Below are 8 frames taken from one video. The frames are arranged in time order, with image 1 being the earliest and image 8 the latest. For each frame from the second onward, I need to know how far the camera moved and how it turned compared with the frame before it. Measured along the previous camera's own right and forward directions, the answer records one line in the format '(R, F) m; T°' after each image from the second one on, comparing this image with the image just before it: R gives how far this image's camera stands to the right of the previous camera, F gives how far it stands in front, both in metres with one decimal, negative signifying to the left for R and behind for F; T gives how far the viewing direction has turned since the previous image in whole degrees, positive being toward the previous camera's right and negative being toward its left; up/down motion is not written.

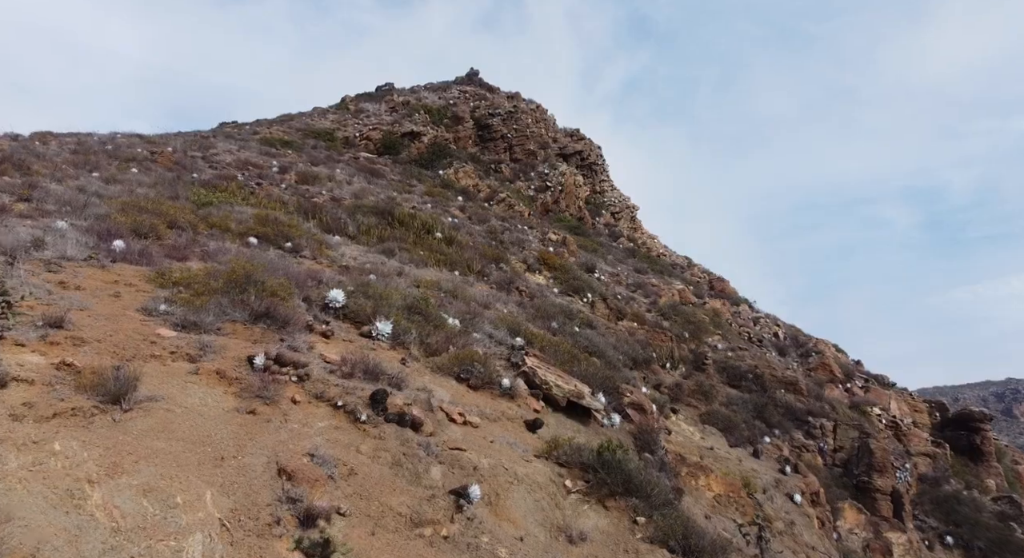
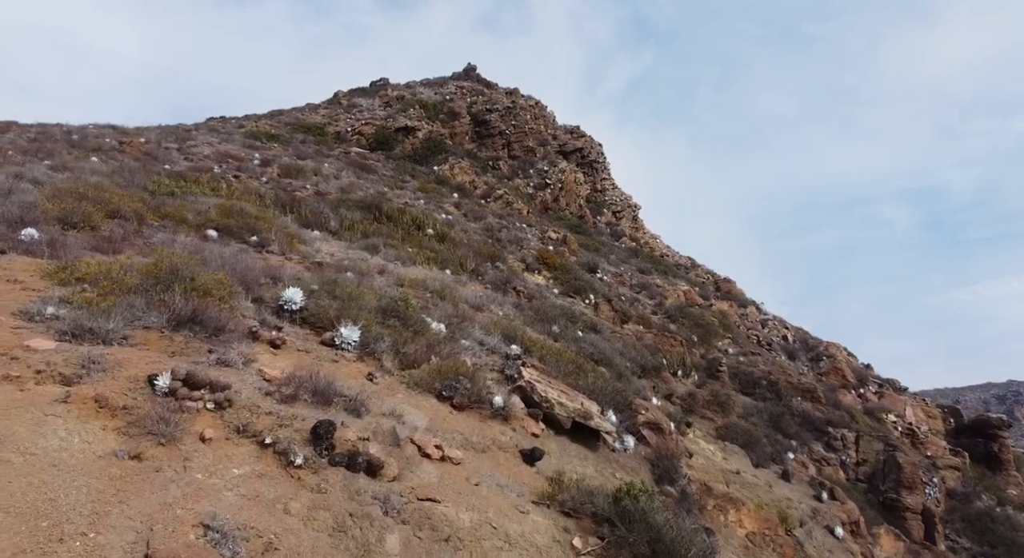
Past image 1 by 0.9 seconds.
(0.0, +1.1) m; 0°
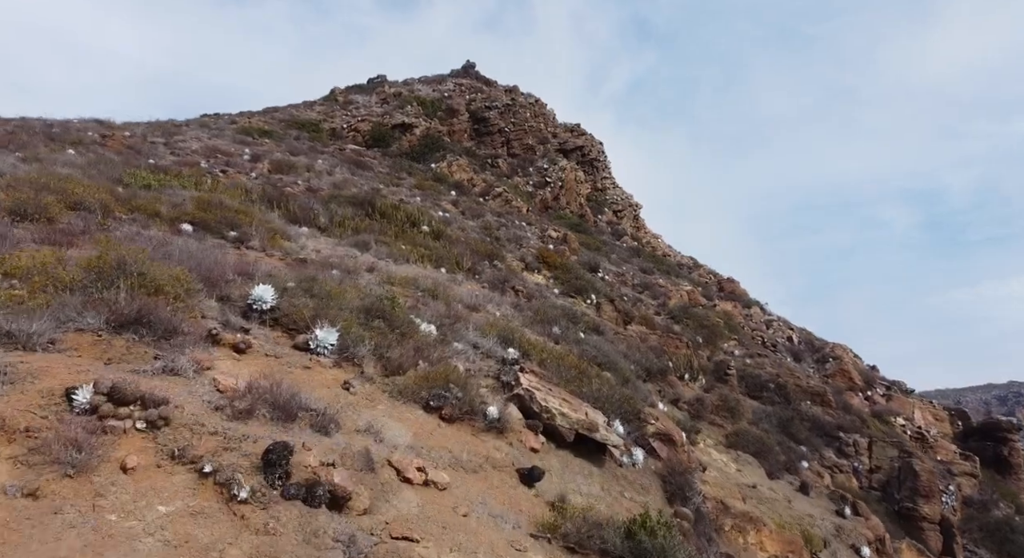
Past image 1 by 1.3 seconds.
(0.0, +0.5) m; 0°
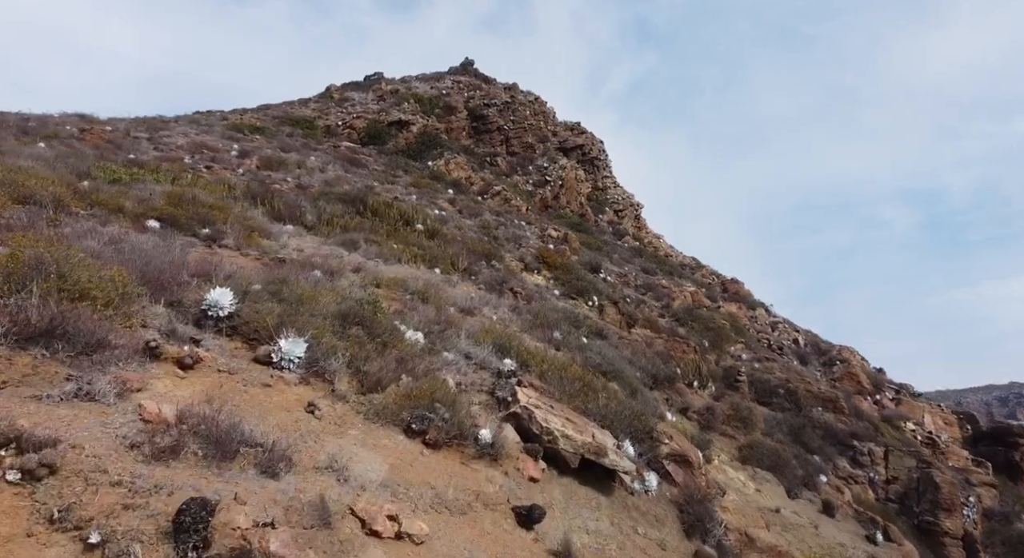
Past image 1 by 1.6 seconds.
(0.0, +0.6) m; 0°
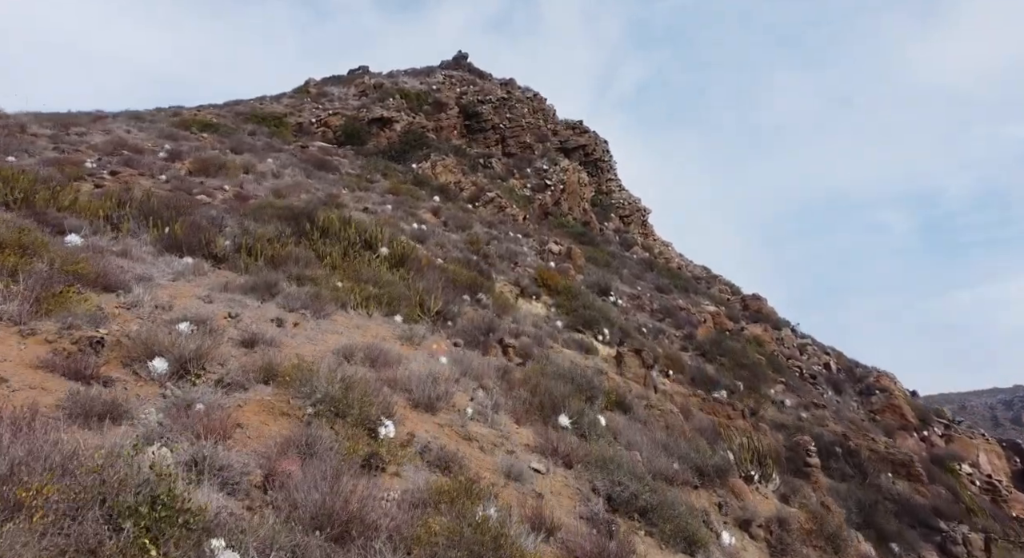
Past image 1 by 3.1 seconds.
(+0.1, +2.9) m; 0°
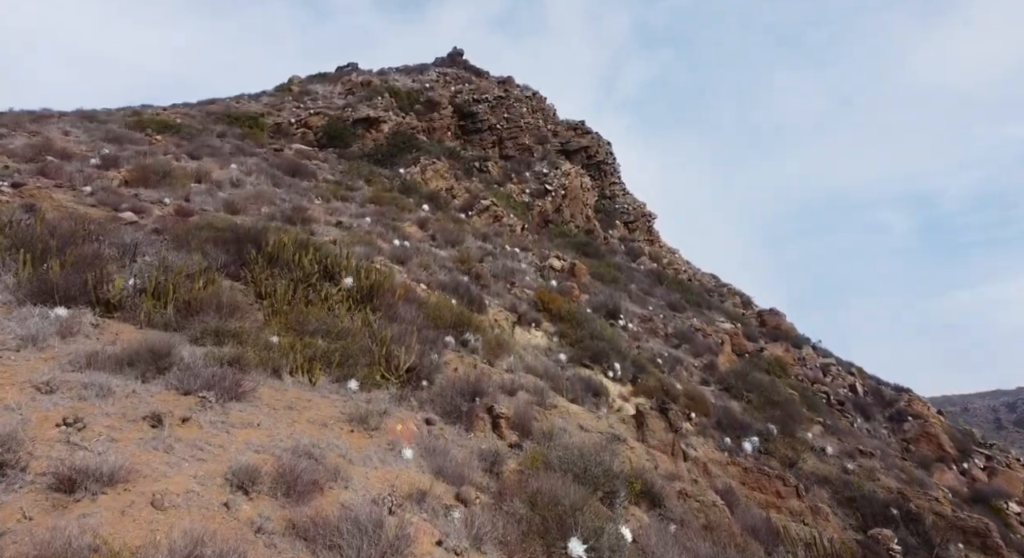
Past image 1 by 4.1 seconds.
(+0.1, +1.9) m; 0°
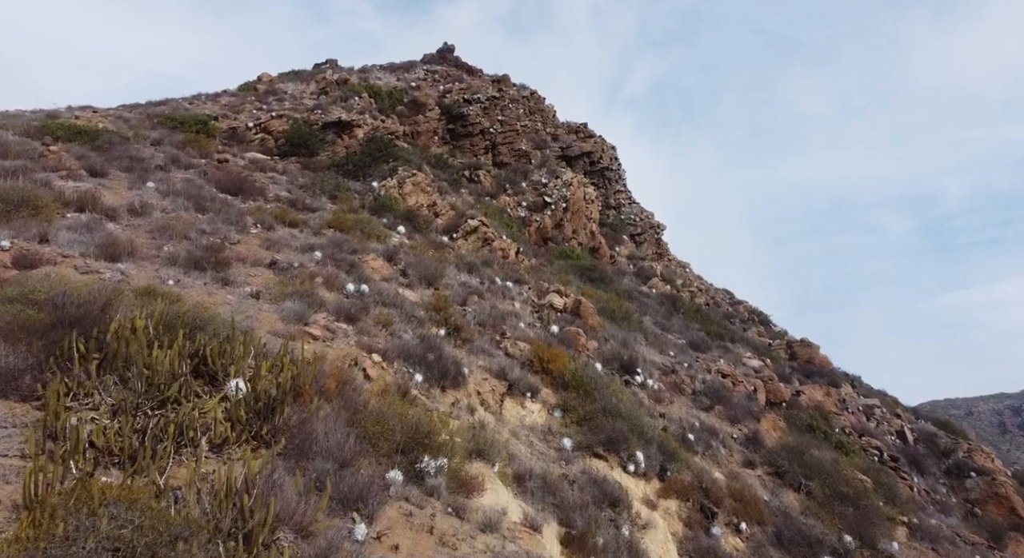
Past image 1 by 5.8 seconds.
(+0.2, +2.9) m; 0°
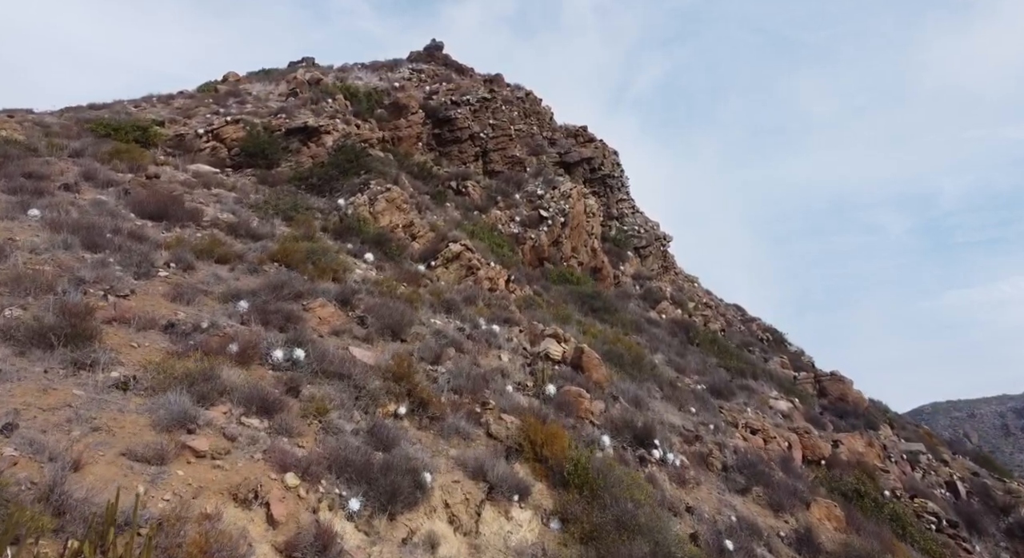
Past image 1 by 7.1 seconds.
(+0.2, +2.4) m; 0°
